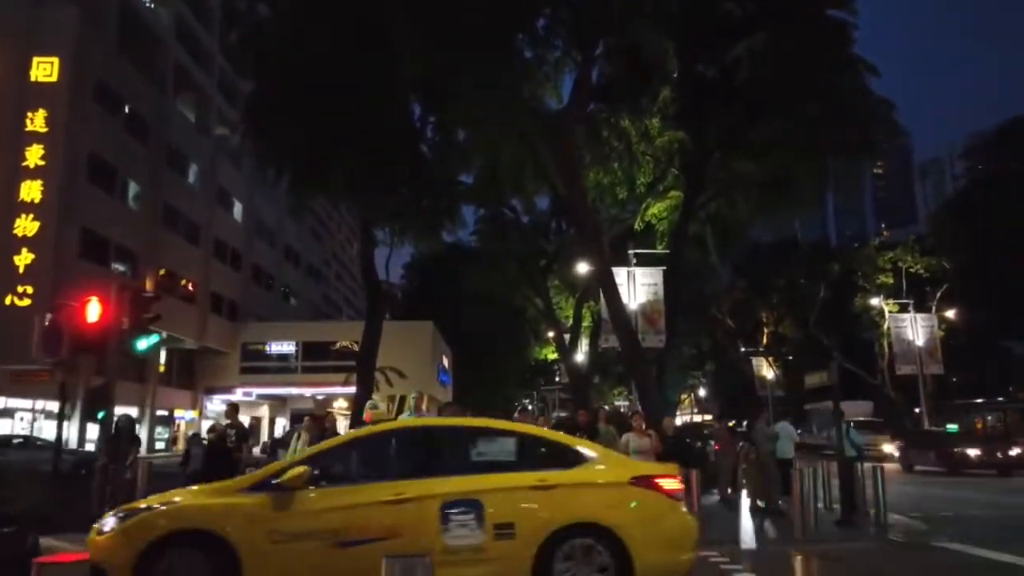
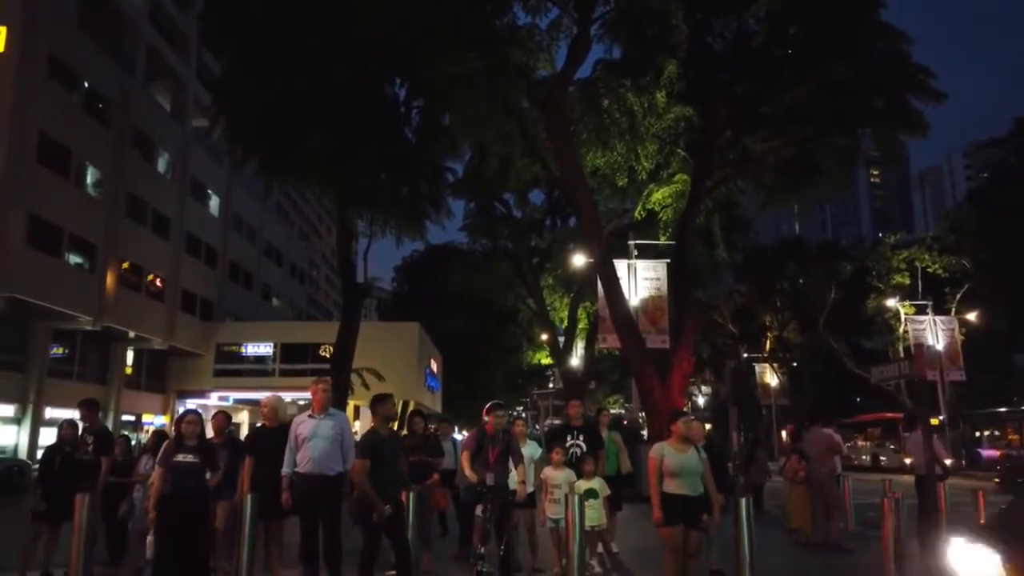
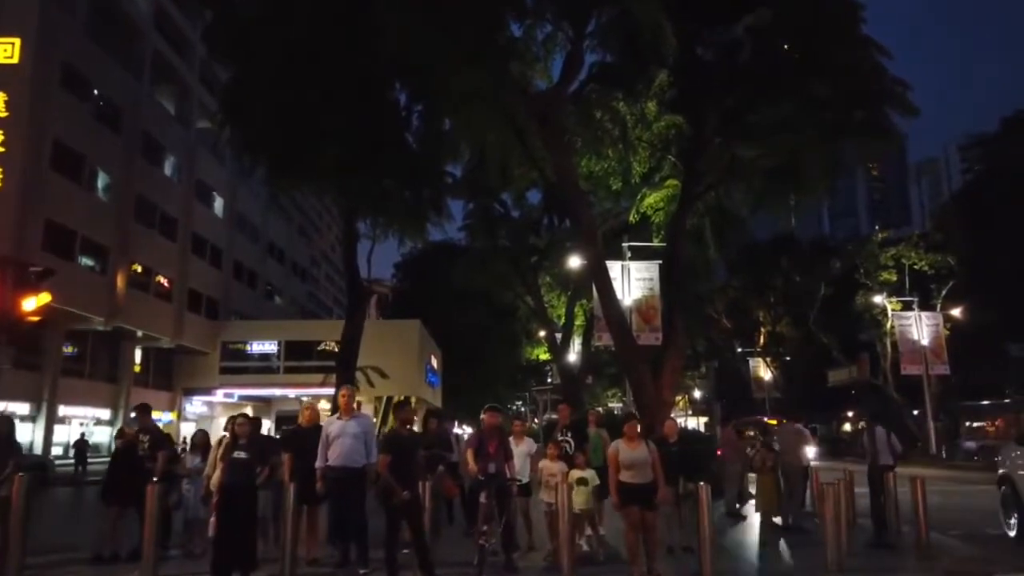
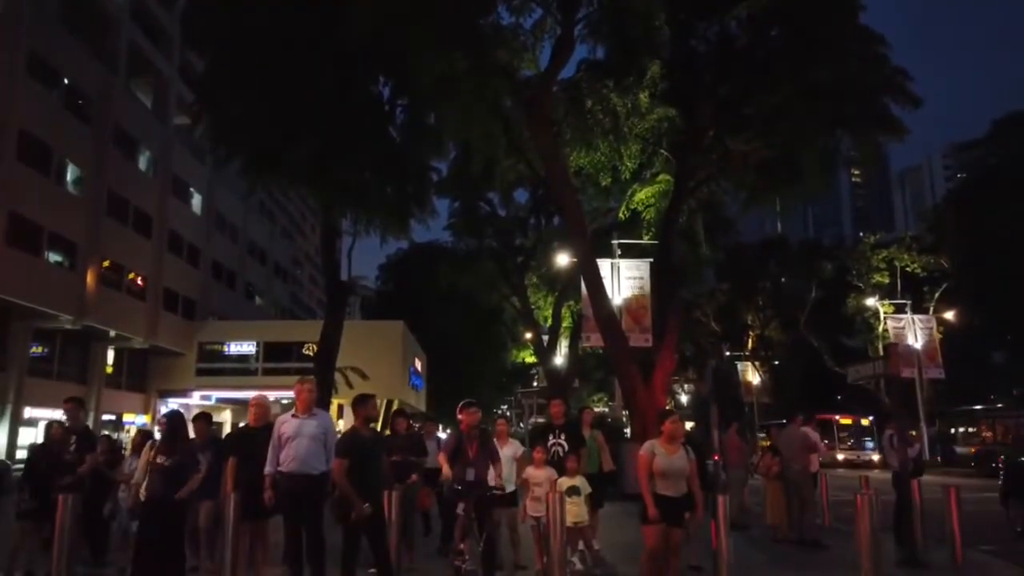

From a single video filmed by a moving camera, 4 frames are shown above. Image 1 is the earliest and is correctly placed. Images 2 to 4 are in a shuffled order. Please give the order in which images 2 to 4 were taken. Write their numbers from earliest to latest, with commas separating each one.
3, 4, 2
